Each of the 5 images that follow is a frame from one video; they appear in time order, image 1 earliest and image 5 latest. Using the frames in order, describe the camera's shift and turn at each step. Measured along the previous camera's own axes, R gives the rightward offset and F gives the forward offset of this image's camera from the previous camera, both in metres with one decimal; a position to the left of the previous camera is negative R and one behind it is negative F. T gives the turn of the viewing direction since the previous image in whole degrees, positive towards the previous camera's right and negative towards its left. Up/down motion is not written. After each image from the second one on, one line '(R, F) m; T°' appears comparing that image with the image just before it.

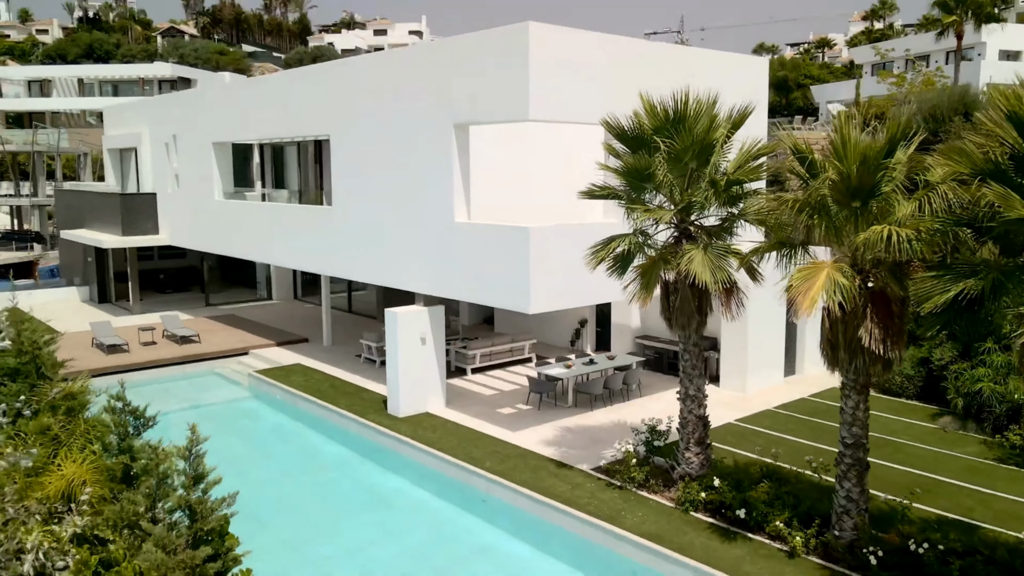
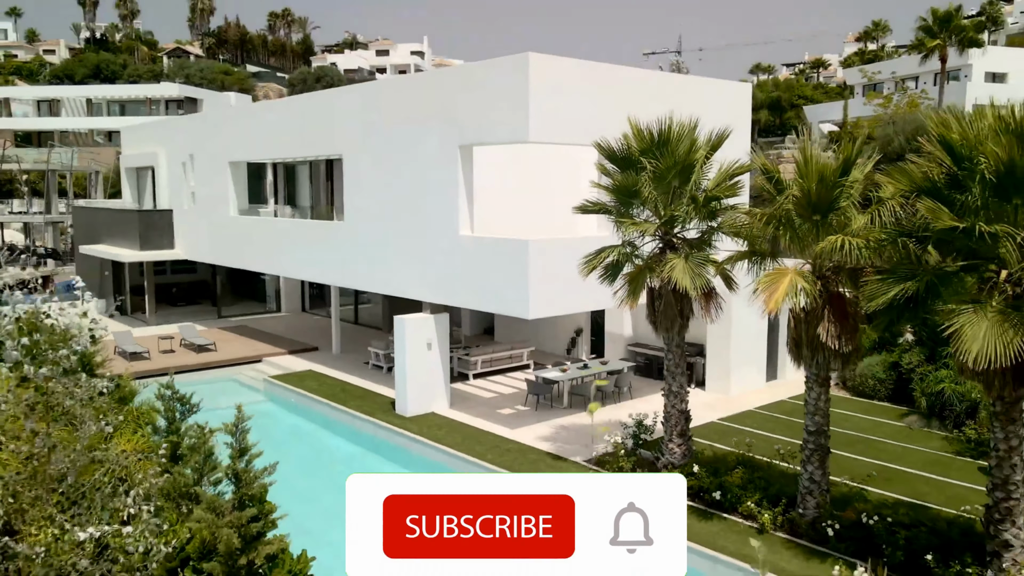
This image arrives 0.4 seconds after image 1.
(0.0, -1.0) m; 0°
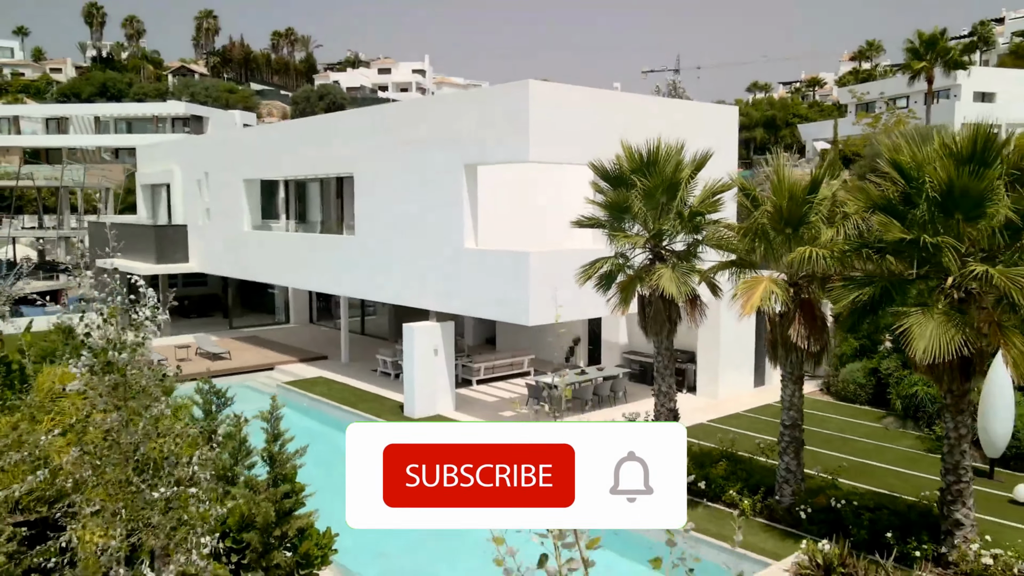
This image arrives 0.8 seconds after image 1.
(0.0, -1.0) m; 0°
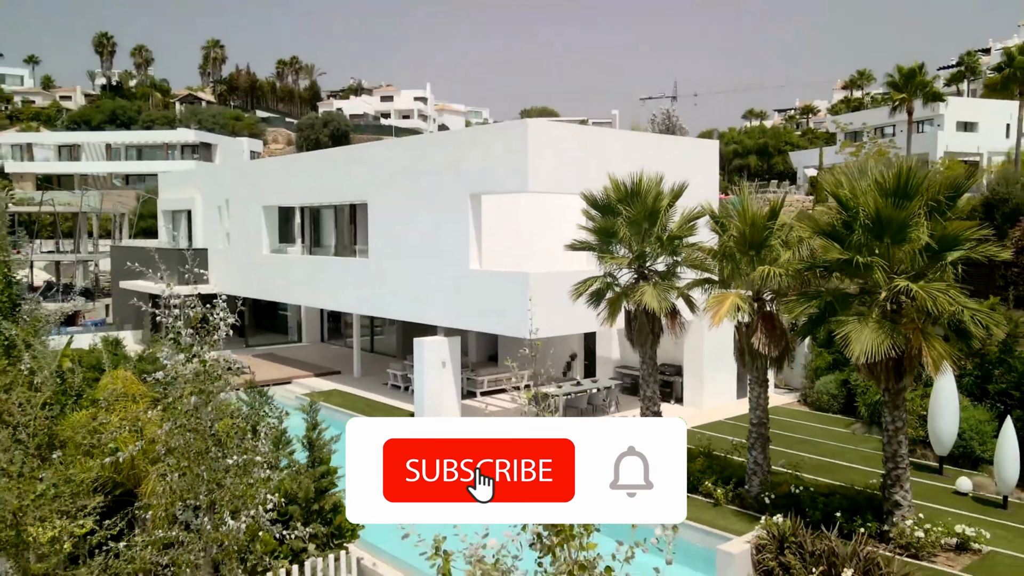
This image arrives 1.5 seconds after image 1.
(0.0, -1.5) m; 0°
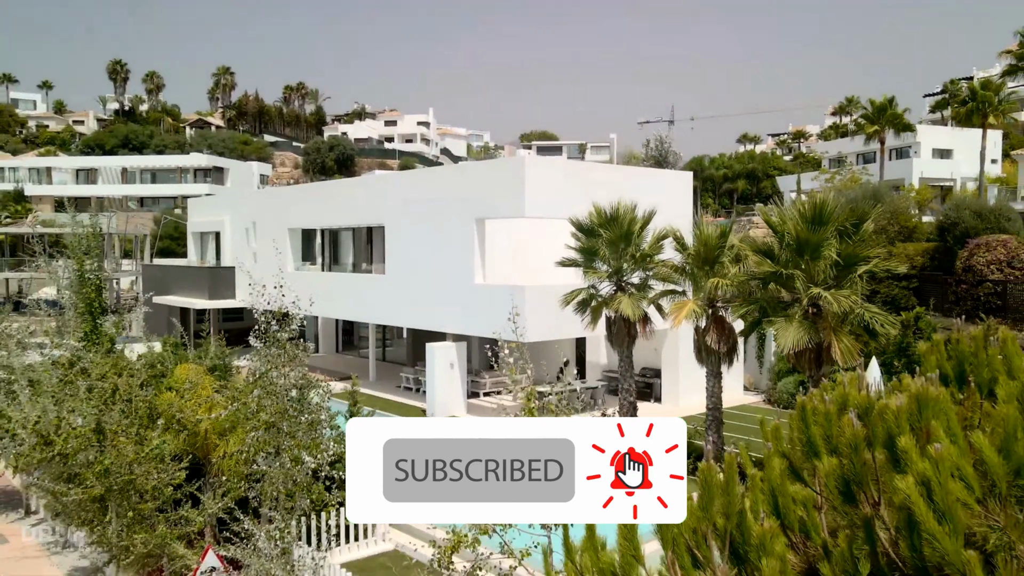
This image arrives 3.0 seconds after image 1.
(0.0, -2.6) m; 0°
